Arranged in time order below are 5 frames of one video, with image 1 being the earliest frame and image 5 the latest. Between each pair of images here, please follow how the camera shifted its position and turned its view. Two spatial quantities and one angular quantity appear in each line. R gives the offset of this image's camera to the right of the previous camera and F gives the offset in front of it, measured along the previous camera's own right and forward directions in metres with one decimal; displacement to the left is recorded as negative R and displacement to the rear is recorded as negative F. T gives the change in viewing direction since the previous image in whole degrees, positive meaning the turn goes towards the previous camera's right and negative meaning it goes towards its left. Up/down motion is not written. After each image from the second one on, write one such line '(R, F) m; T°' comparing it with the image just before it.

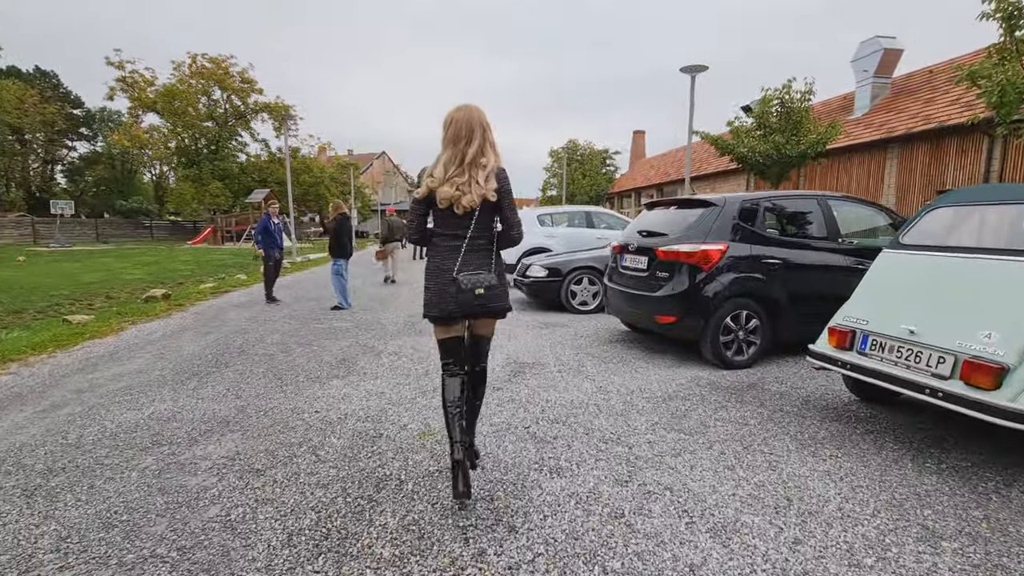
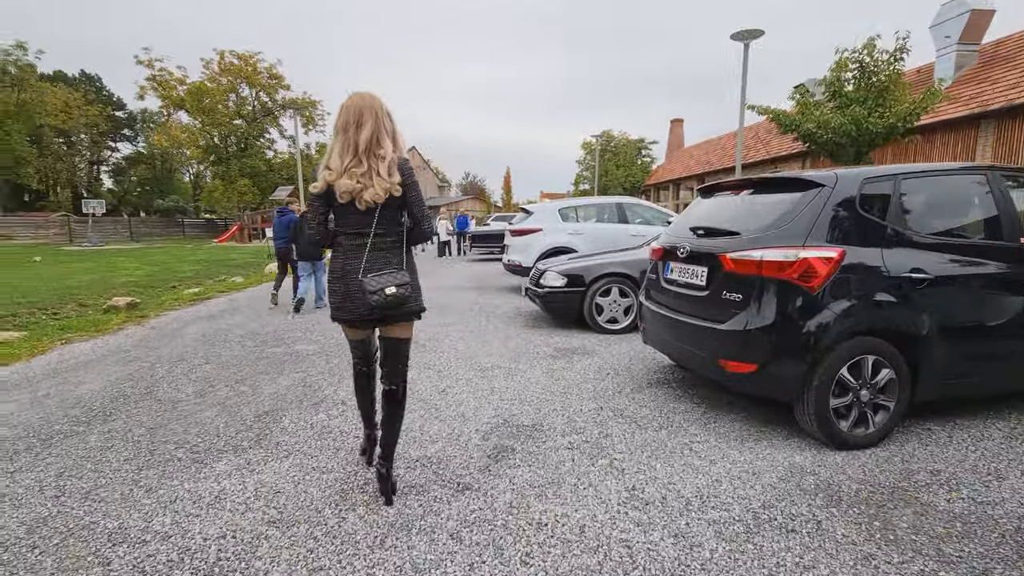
(+0.3, +1.5) m; -4°
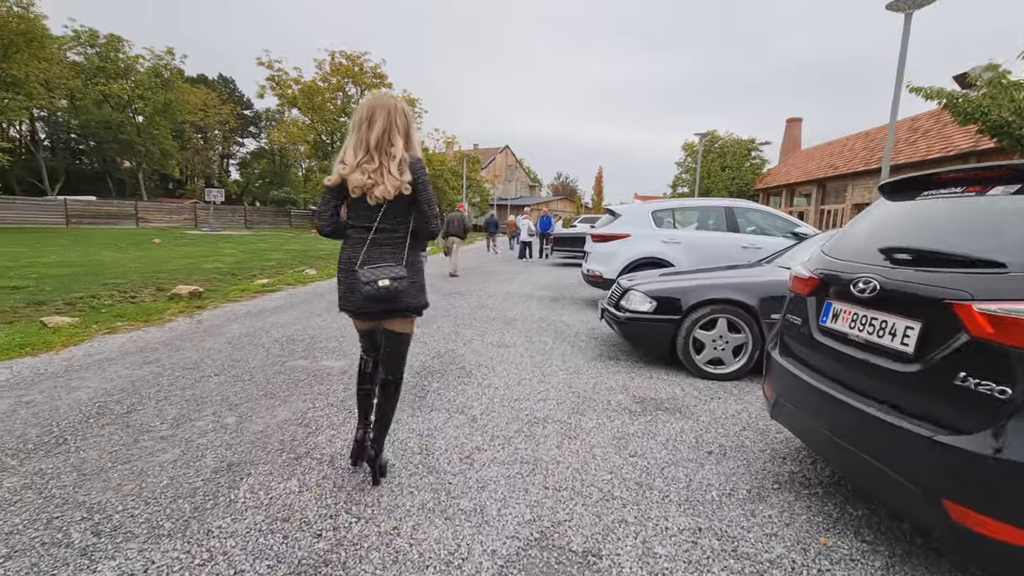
(+0.1, +1.1) m; -10°
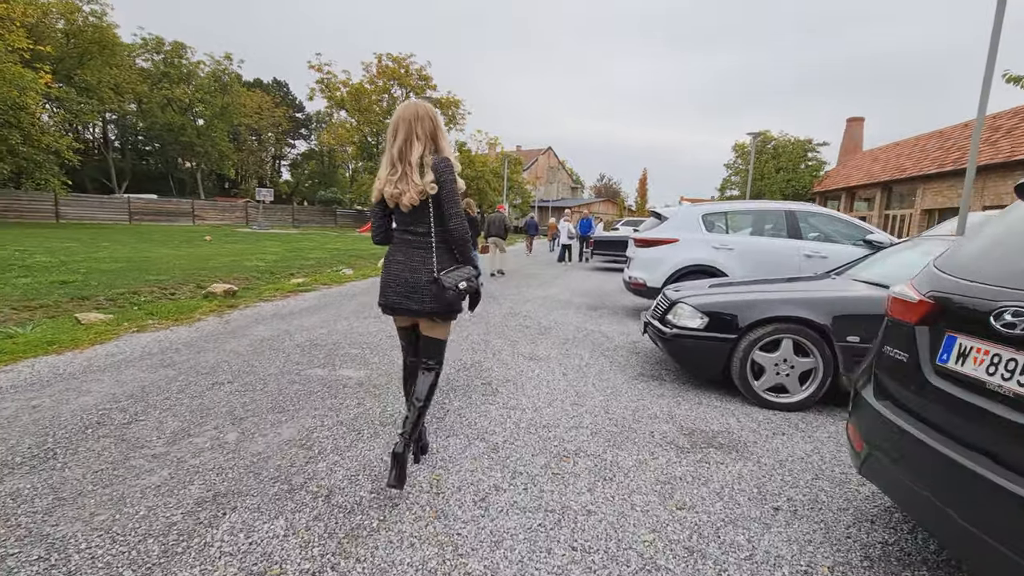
(+0.1, +0.4) m; -5°
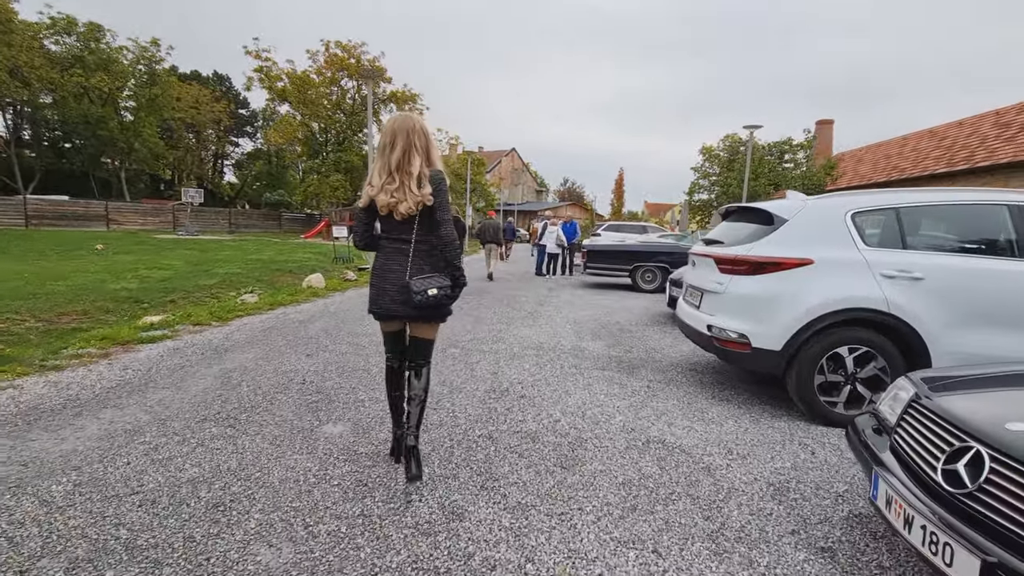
(-0.2, +3.1) m; +4°
